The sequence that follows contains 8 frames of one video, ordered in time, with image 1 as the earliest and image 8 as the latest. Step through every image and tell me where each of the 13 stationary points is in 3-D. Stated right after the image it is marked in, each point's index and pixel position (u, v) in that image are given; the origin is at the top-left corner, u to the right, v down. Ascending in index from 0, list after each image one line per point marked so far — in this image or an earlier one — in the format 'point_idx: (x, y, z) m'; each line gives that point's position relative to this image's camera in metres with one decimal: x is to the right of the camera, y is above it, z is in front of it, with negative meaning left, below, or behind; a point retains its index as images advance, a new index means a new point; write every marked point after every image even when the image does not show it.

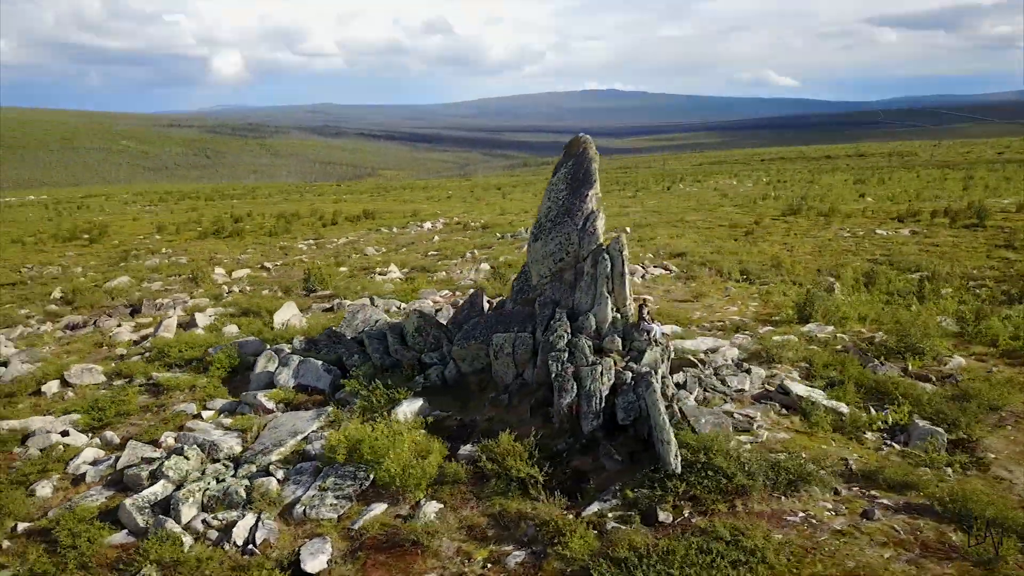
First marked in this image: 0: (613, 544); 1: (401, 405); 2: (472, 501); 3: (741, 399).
0: (+0.9, -2.3, +7.2) m
1: (-1.4, -1.5, +10.3) m
2: (-0.4, -2.2, +8.3) m
3: (+2.9, -1.5, +10.6) m
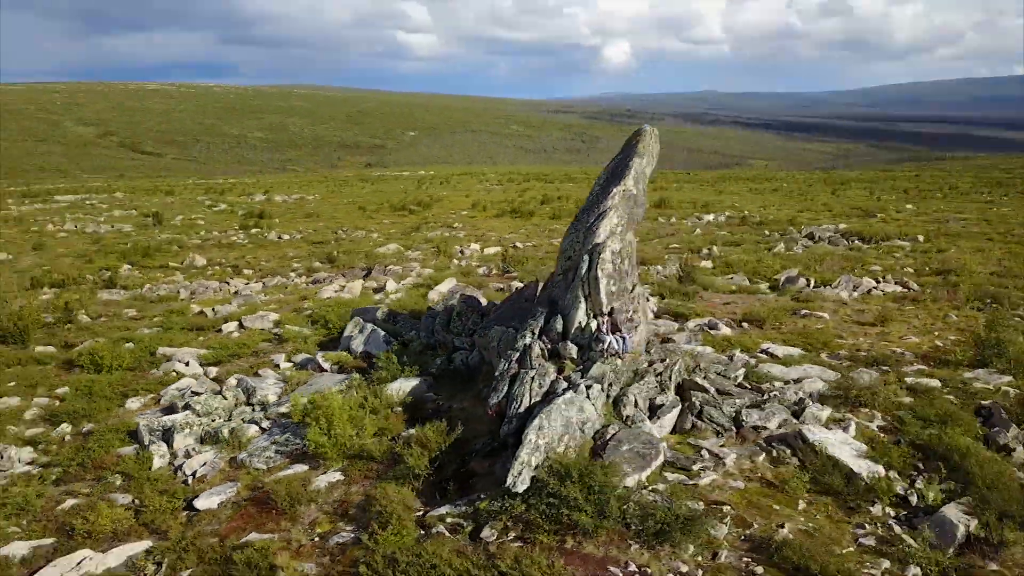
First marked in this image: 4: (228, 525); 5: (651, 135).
0: (-0.8, -2.3, +7.0) m
1: (-1.5, -1.3, +10.8) m
2: (-1.5, -2.0, +8.5) m
3: (+2.5, -1.7, +9.2) m
4: (-2.8, -2.3, +8.0) m
5: (+1.9, +2.1, +11.2) m
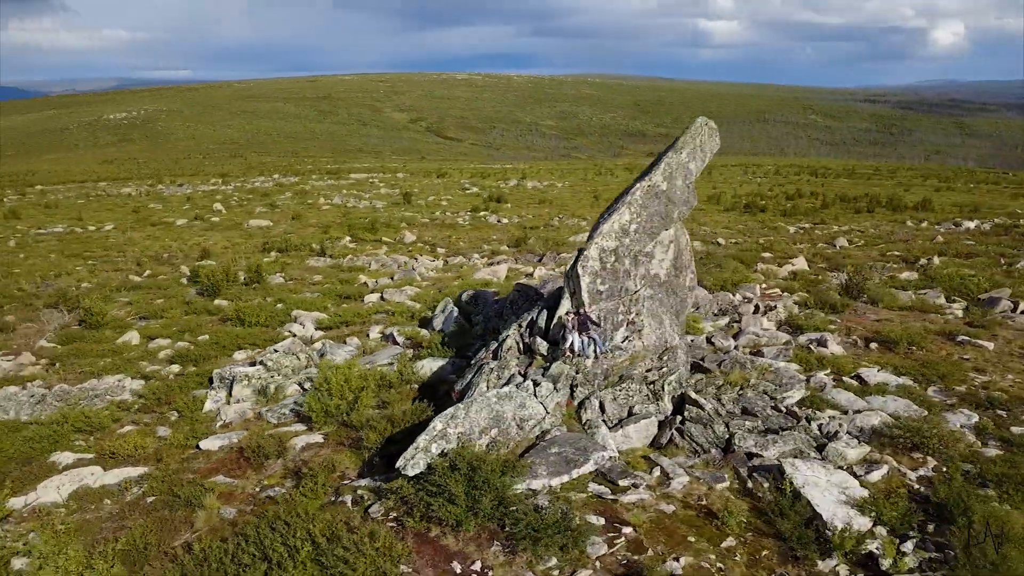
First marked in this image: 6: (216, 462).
0: (-1.8, -2.1, +7.5) m
1: (-1.1, -1.0, +11.3) m
2: (-2.0, -1.8, +9.2) m
3: (+2.1, -1.8, +8.4) m
4: (-3.4, -2.0, +9.1) m
5: (+2.5, +2.0, +10.4) m
6: (-3.4, -2.0, +9.2) m
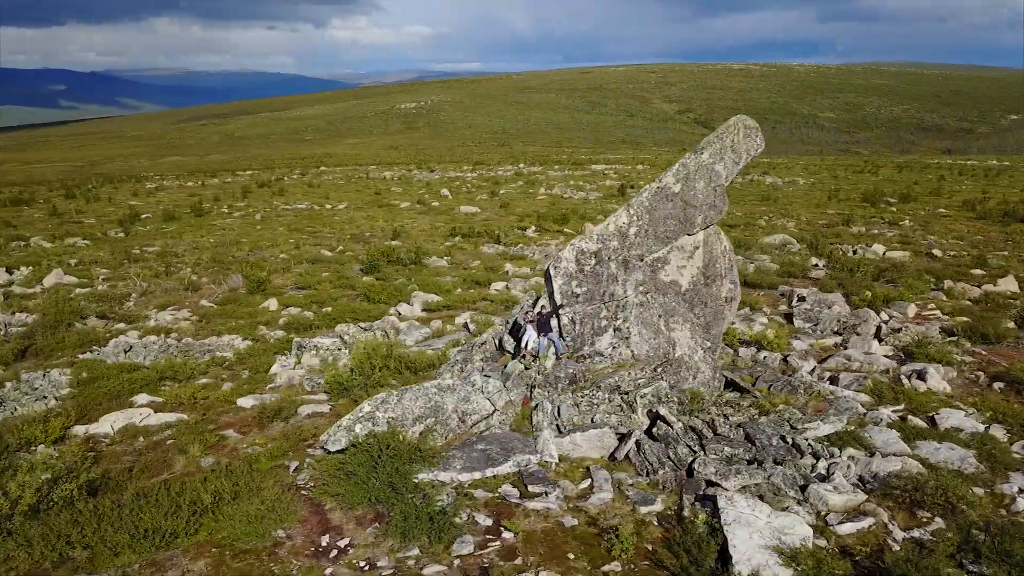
0: (-2.6, -1.9, +8.3) m
1: (-0.7, -0.9, +11.6) m
2: (-2.2, -1.6, +9.9) m
3: (+1.4, -1.9, +7.9) m
4: (-3.5, -1.7, +10.3) m
5: (+2.7, +1.9, +9.6) m
6: (-3.5, -1.7, +10.4) m
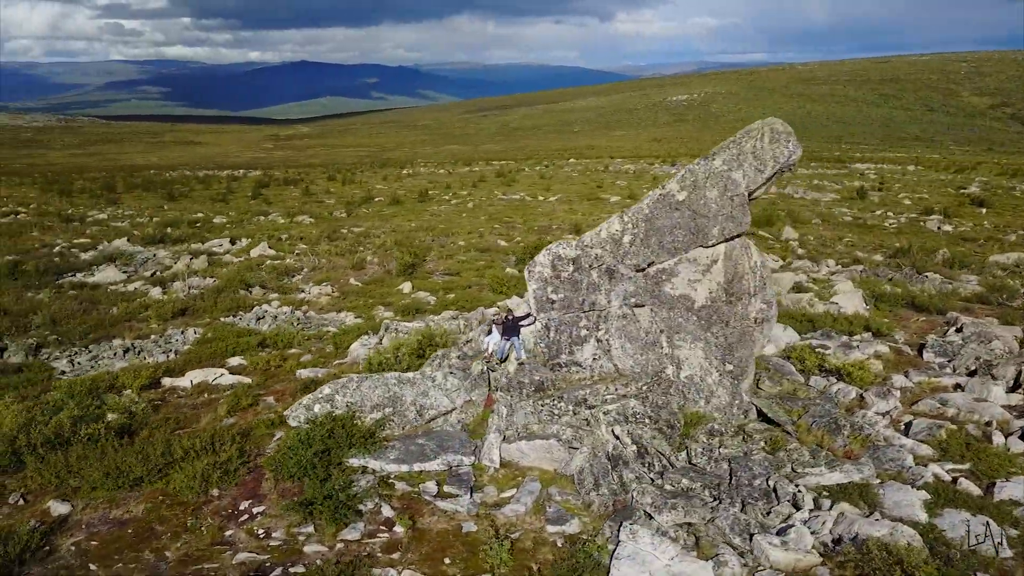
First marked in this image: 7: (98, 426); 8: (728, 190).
0: (-3.0, -1.7, +9.2) m
1: (0.0, -0.9, +11.7) m
2: (-2.1, -1.4, +10.6) m
3: (+0.7, -2.0, +7.5) m
4: (-3.2, -1.4, +11.4) m
5: (+2.7, +1.7, +8.6) m
6: (-3.2, -1.4, +11.4) m
7: (-4.8, -1.6, +9.5) m
8: (+2.3, +1.1, +8.7) m
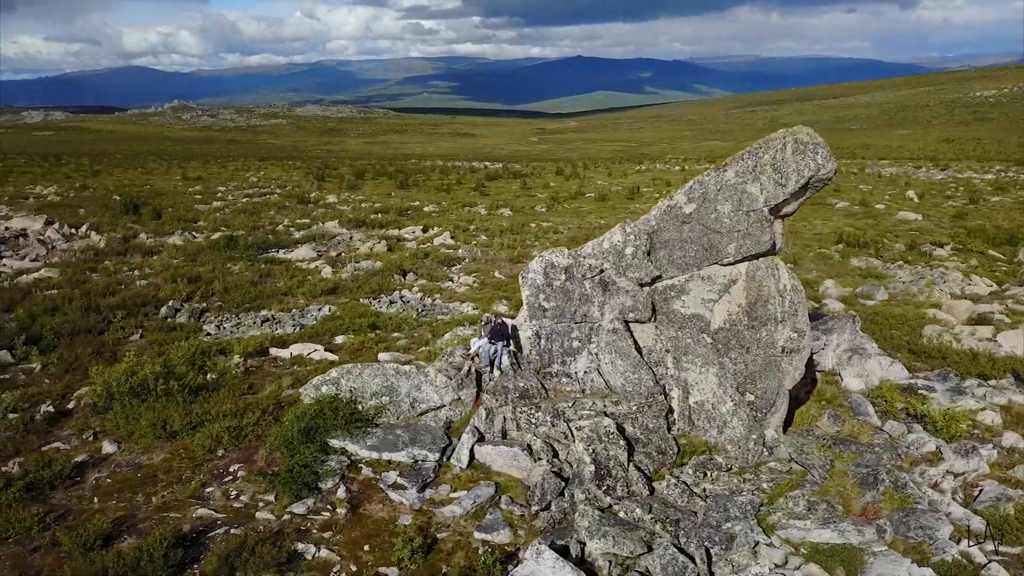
0: (-2.8, -1.5, +10.1) m
1: (+0.8, -0.9, +11.6) m
2: (-1.5, -1.3, +11.2) m
3: (+0.1, -2.1, +7.4) m
4: (-2.3, -1.2, +12.3) m
5: (+2.6, +1.4, +7.8) m
6: (-2.3, -1.2, +12.3) m
7: (-4.5, -1.3, +11.0) m
8: (+2.3, +0.8, +8.0) m
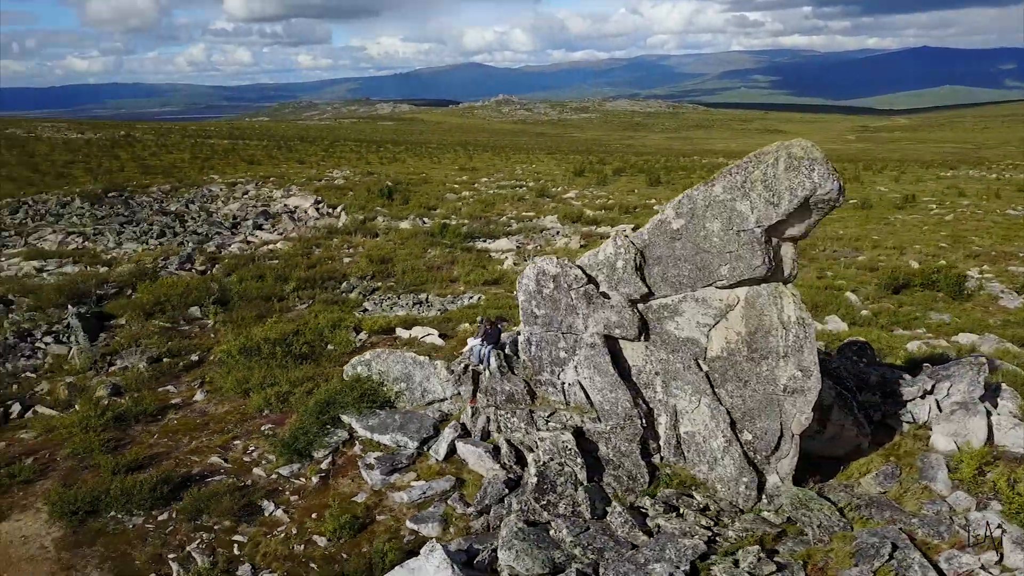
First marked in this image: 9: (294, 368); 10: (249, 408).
0: (-2.2, -1.3, +11.1) m
1: (+1.8, -1.1, +11.2) m
2: (-0.6, -1.2, +11.6) m
3: (-0.5, -2.2, +7.6) m
4: (-1.0, -1.1, +13.0) m
5: (+2.3, +1.1, +6.9) m
6: (-0.9, -1.1, +12.9) m
7: (-3.4, -1.0, +12.5) m
8: (+2.0, +0.6, +7.3) m
9: (-3.1, -1.2, +11.5) m
10: (-3.3, -1.5, +10.0) m
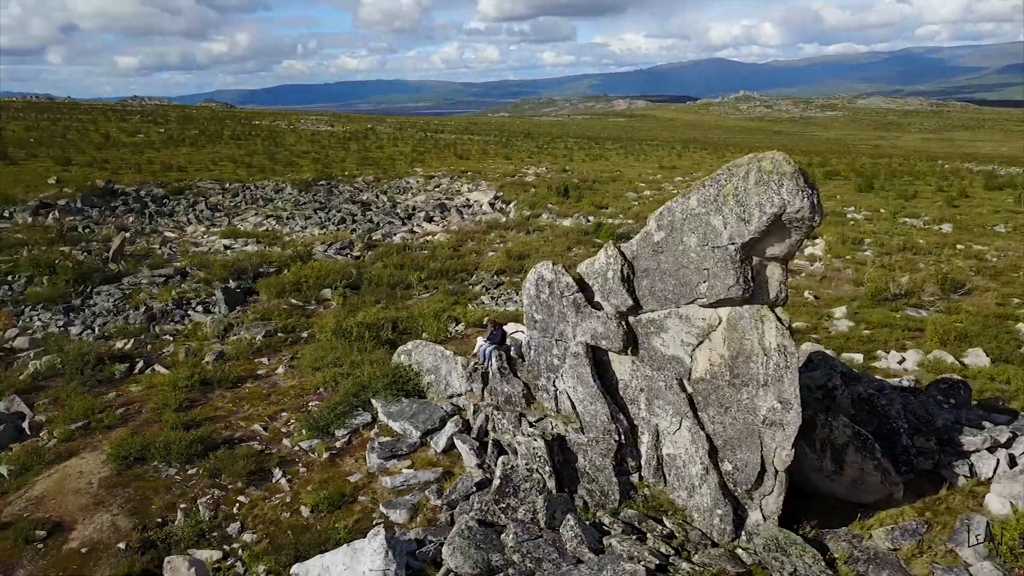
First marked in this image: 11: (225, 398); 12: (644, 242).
0: (-1.4, -1.2, +11.7) m
1: (+2.4, -1.2, +10.7) m
2: (+0.3, -1.3, +11.8) m
3: (-0.8, -2.2, +7.9) m
4: (+0.3, -1.1, +13.1) m
5: (+1.9, +0.9, +6.4) m
6: (+0.3, -1.1, +13.1) m
7: (-2.2, -0.8, +13.4) m
8: (+1.7, +0.4, +6.8) m
9: (-2.2, -1.0, +12.3) m
10: (-2.8, -1.3, +11.0) m
11: (-3.9, -1.5, +10.8) m
12: (+1.3, +0.4, +7.4) m
